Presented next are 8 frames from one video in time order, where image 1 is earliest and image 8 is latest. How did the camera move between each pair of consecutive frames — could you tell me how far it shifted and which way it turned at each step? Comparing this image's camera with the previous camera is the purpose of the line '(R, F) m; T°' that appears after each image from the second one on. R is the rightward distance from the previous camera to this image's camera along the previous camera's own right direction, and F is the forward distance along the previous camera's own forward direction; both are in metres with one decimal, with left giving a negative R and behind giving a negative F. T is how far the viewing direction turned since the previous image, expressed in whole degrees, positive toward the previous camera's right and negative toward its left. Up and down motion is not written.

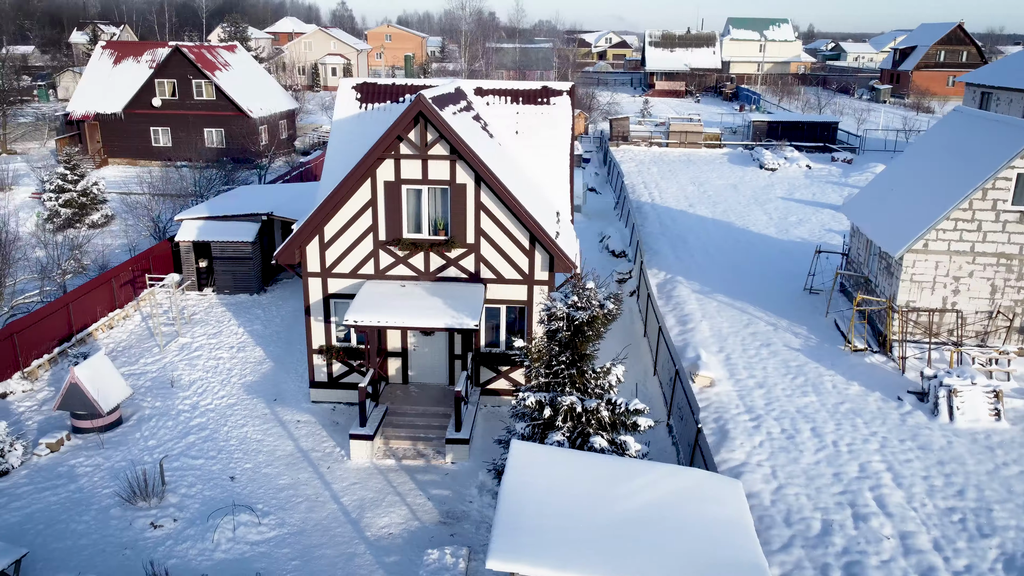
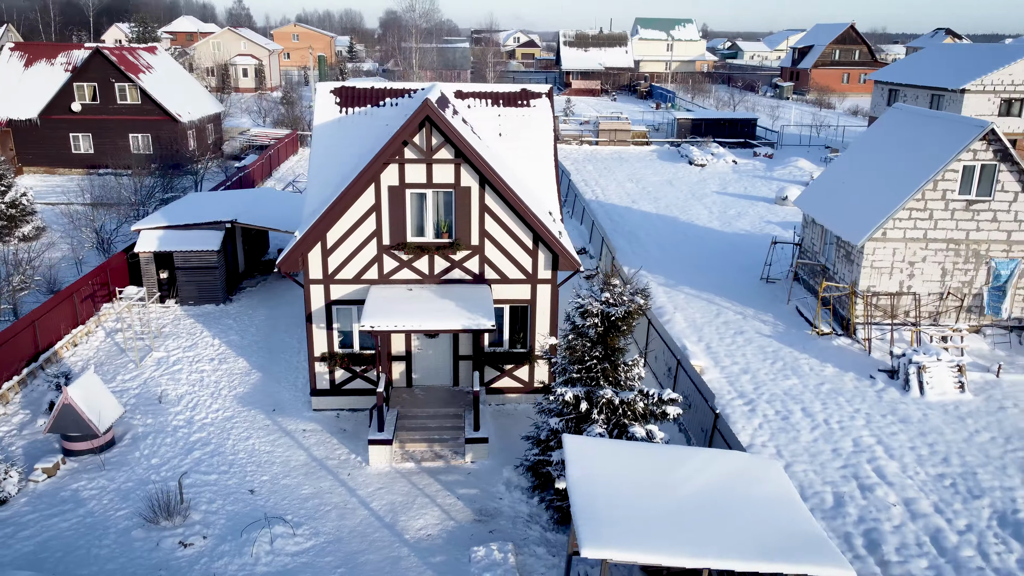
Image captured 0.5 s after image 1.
(-1.9, -0.2) m; +7°
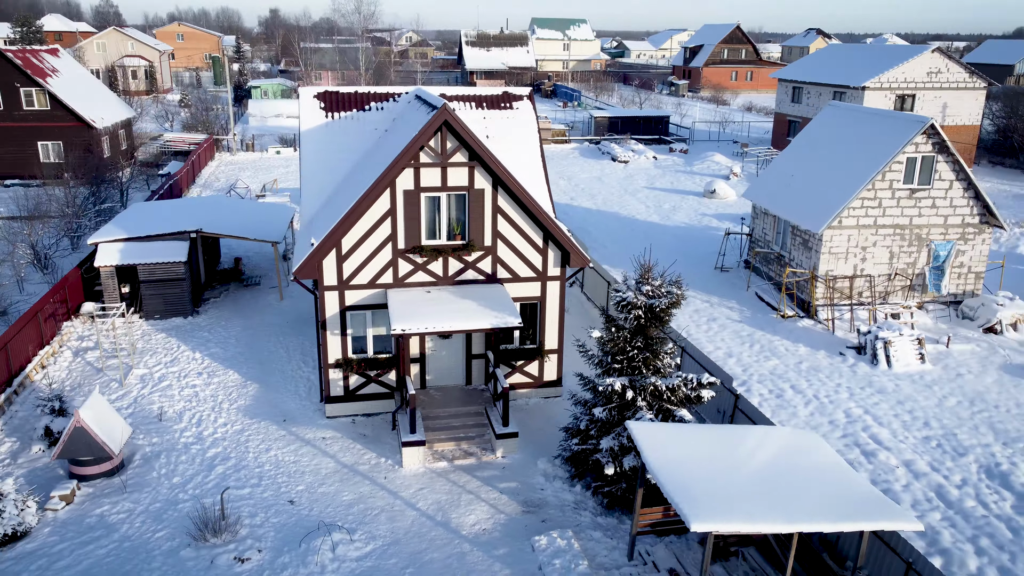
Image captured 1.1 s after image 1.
(-2.4, -0.3) m; +8°
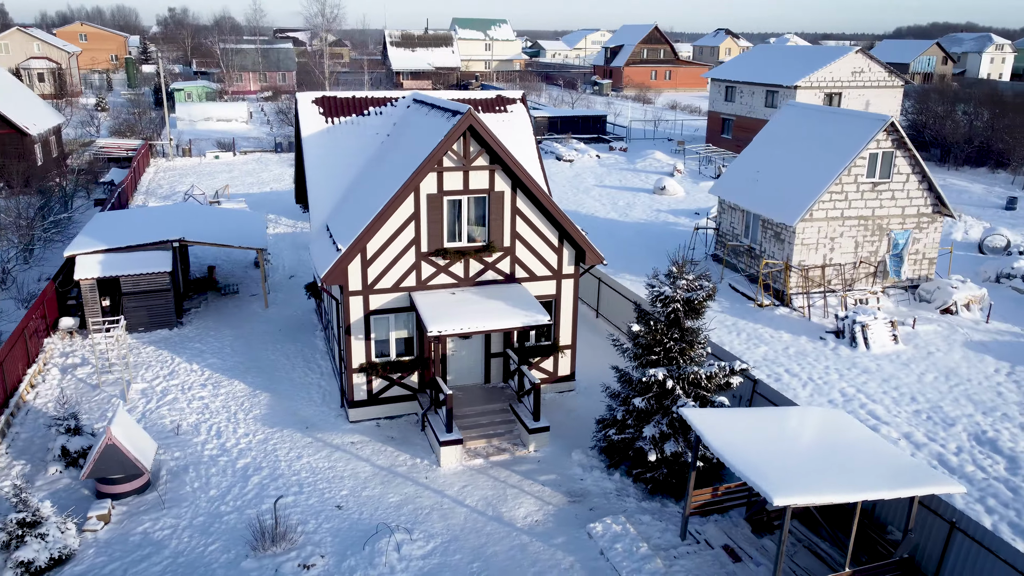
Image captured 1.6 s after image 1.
(-2.1, -0.3) m; +6°
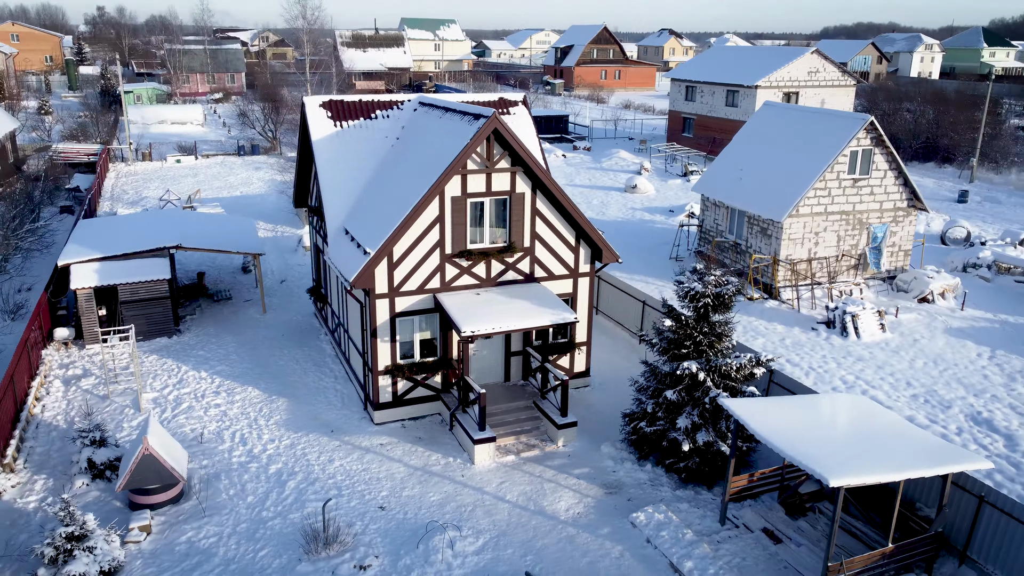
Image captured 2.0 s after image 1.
(-1.6, -0.3) m; +4°
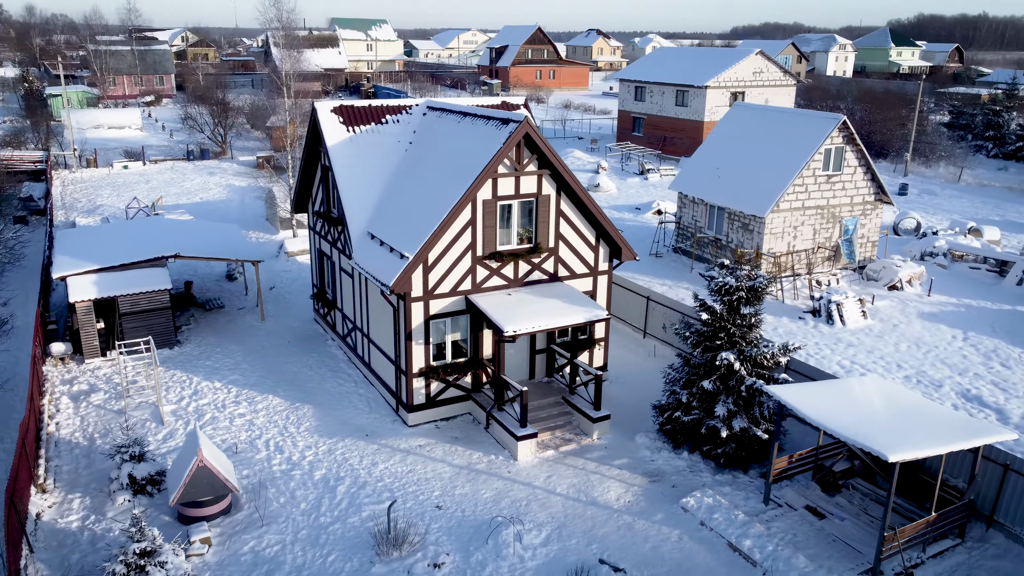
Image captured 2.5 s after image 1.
(-2.2, -0.3) m; +5°
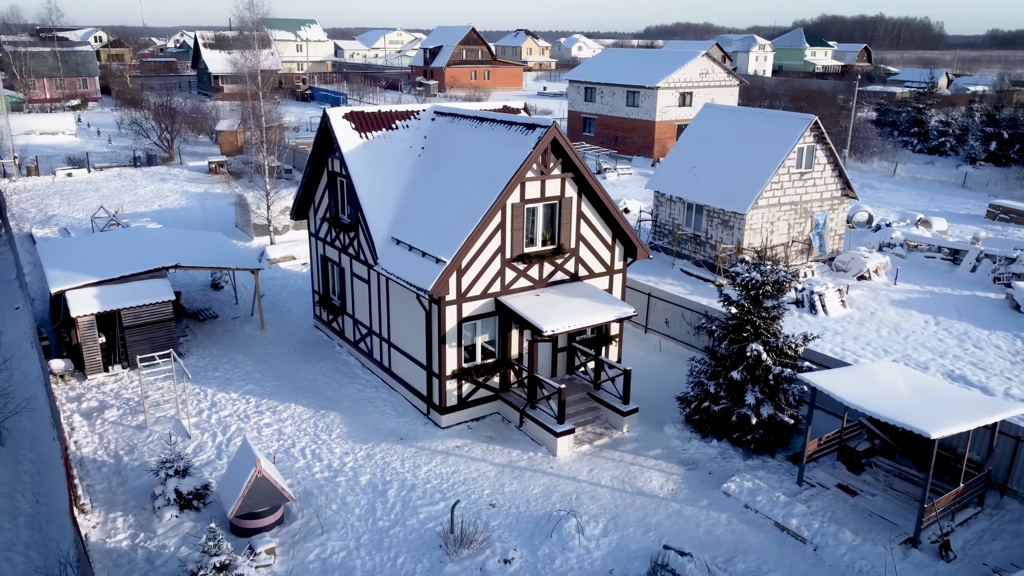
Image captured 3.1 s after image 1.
(-2.2, -0.3) m; +6°
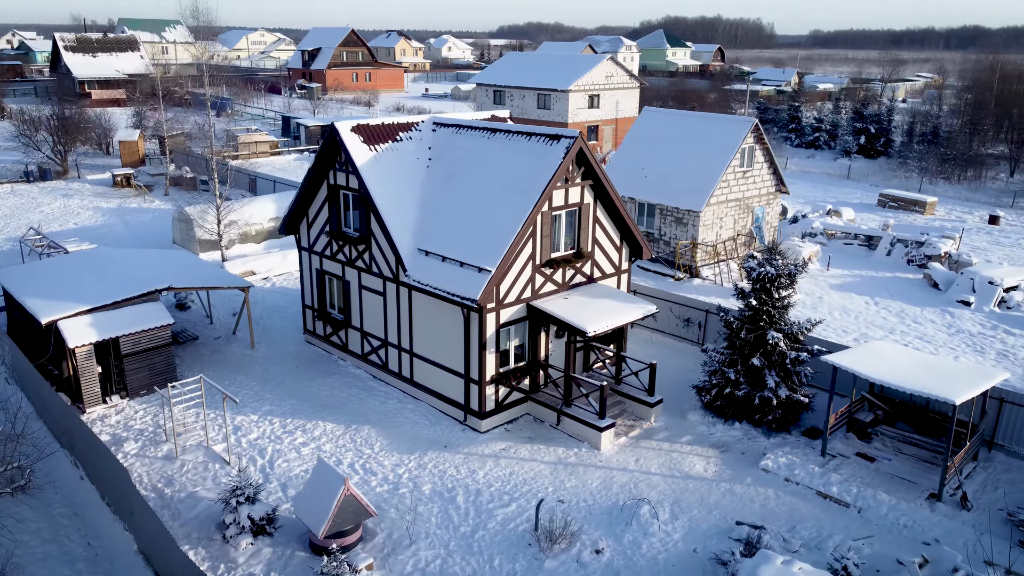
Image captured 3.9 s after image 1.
(-3.5, -0.3) m; +10°
